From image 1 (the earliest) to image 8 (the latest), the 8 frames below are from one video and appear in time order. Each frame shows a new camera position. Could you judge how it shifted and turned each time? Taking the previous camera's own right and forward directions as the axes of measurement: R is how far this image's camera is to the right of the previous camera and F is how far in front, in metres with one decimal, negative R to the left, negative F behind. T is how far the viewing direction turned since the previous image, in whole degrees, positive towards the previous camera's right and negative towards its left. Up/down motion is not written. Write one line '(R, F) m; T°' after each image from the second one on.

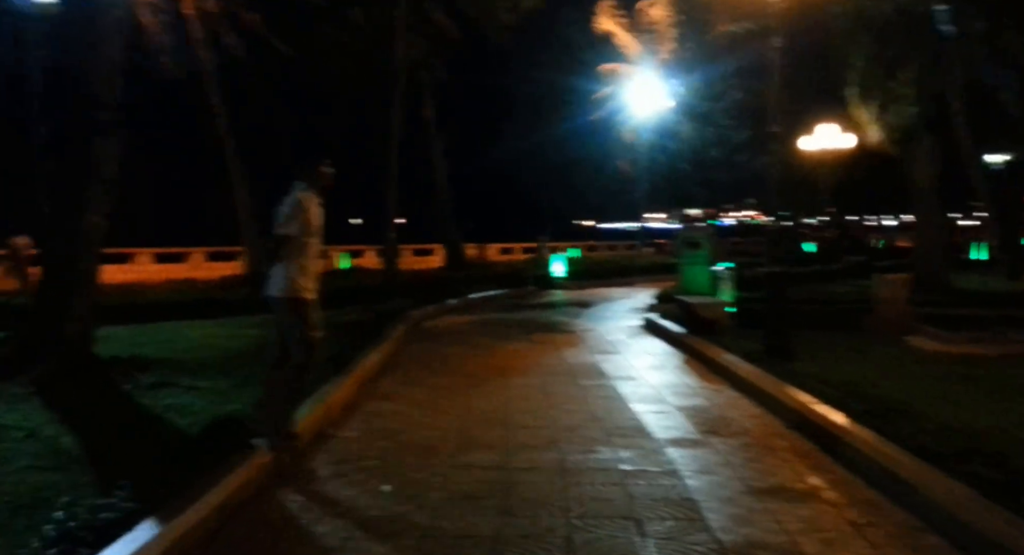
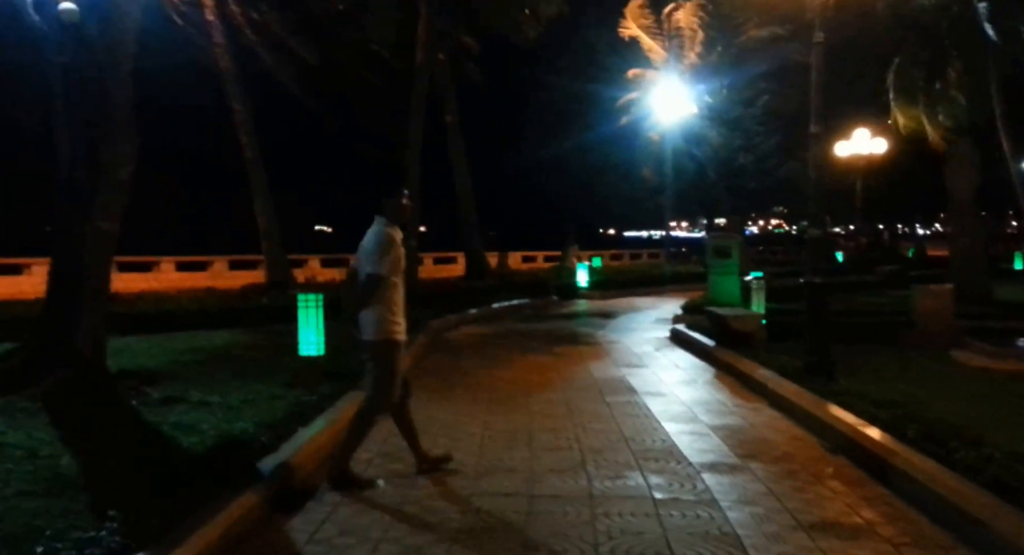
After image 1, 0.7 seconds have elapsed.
(0.0, +0.5) m; -1°
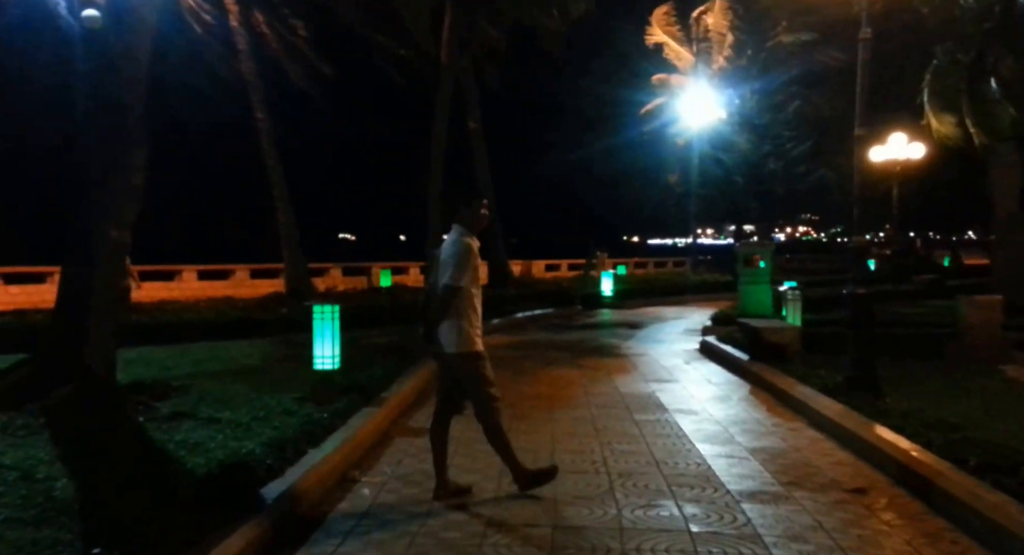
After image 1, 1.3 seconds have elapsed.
(0.0, +0.5) m; -2°
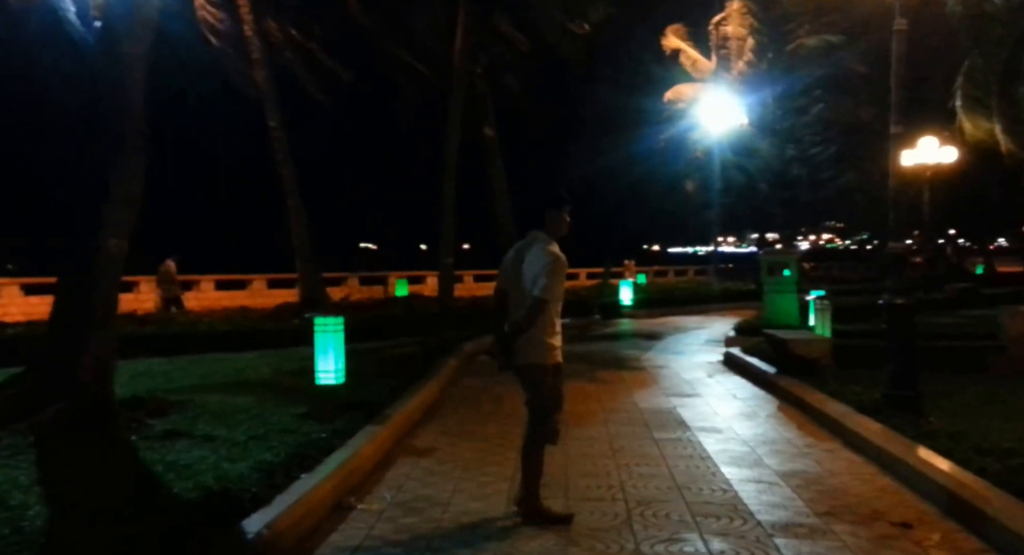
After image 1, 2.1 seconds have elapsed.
(+0.1, +0.6) m; -1°
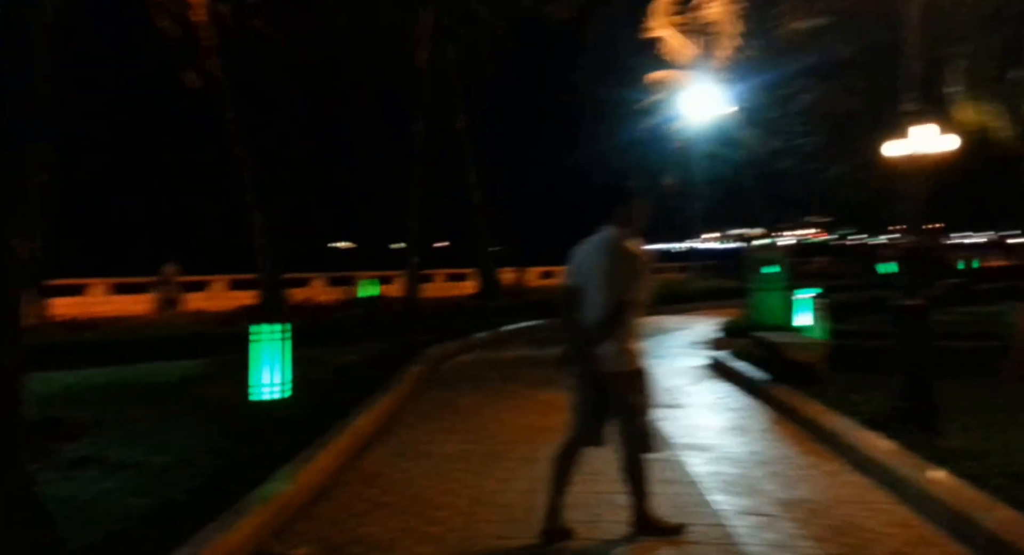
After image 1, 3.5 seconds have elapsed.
(+0.2, +1.1) m; +1°
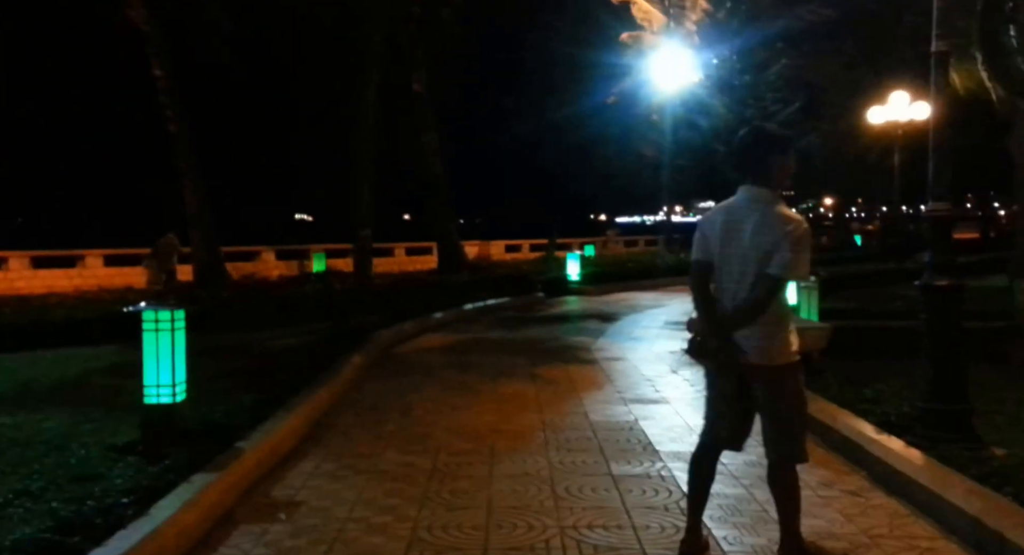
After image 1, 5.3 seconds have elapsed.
(+0.1, +1.5) m; +2°
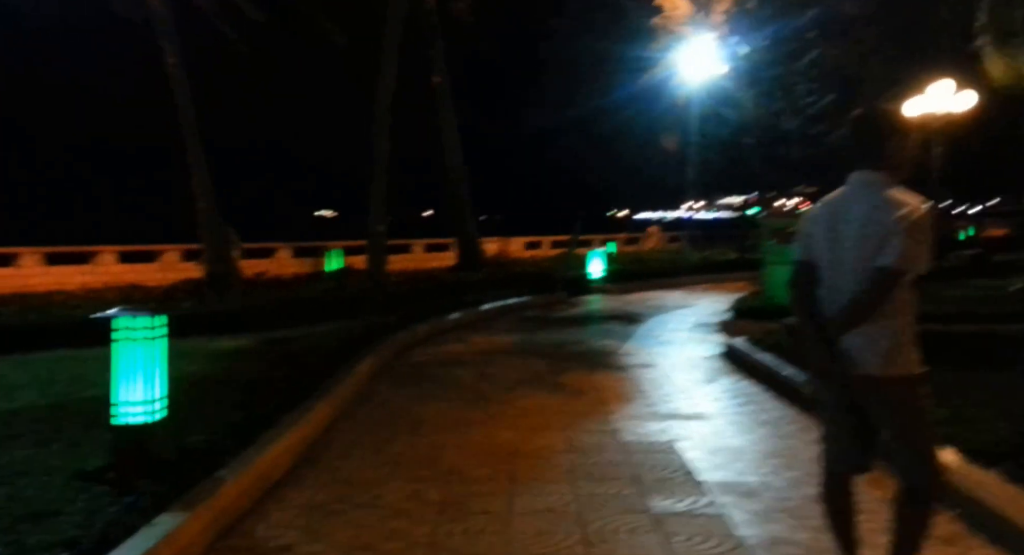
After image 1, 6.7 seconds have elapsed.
(0.0, +0.9) m; -1°
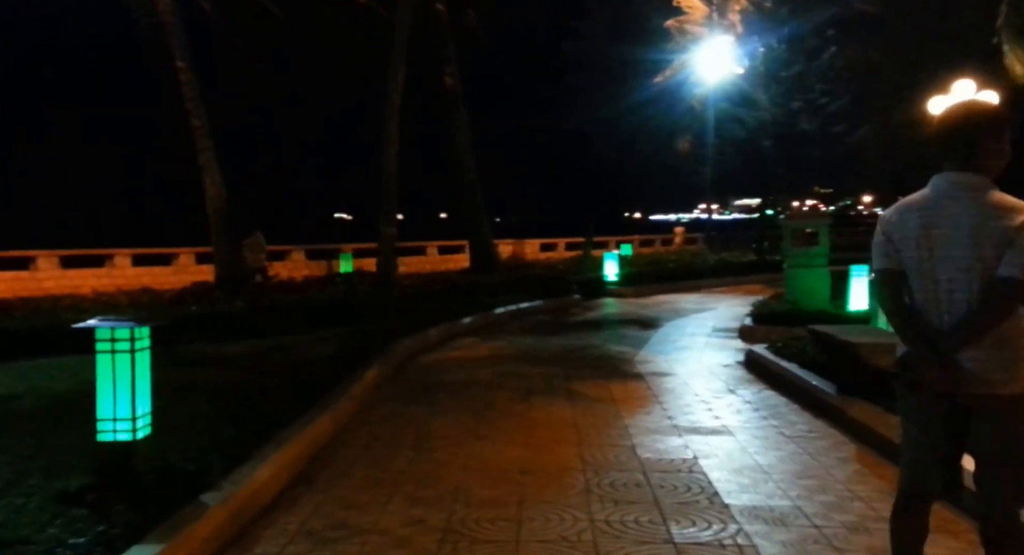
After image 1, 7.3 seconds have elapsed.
(0.0, +0.4) m; -1°
